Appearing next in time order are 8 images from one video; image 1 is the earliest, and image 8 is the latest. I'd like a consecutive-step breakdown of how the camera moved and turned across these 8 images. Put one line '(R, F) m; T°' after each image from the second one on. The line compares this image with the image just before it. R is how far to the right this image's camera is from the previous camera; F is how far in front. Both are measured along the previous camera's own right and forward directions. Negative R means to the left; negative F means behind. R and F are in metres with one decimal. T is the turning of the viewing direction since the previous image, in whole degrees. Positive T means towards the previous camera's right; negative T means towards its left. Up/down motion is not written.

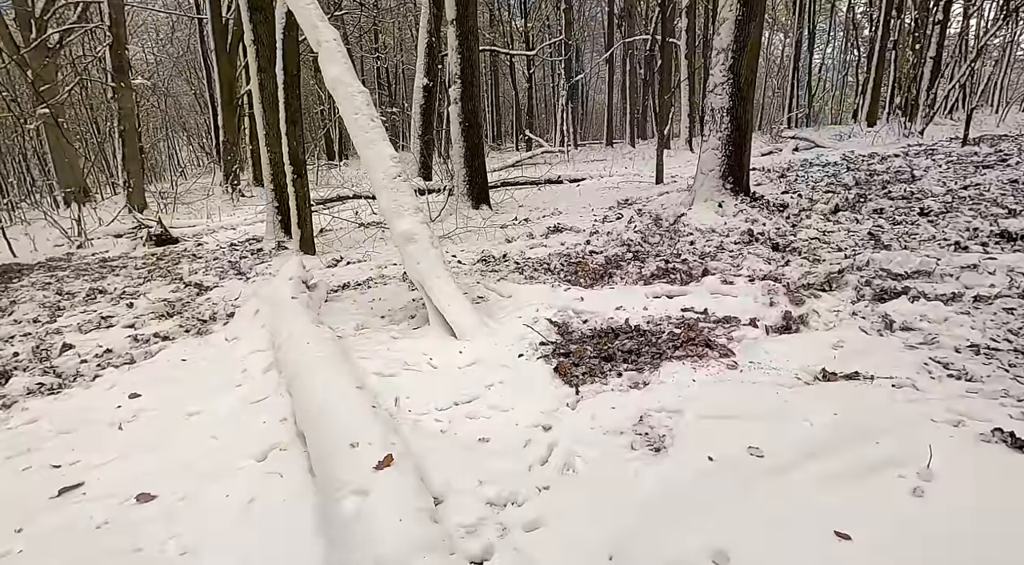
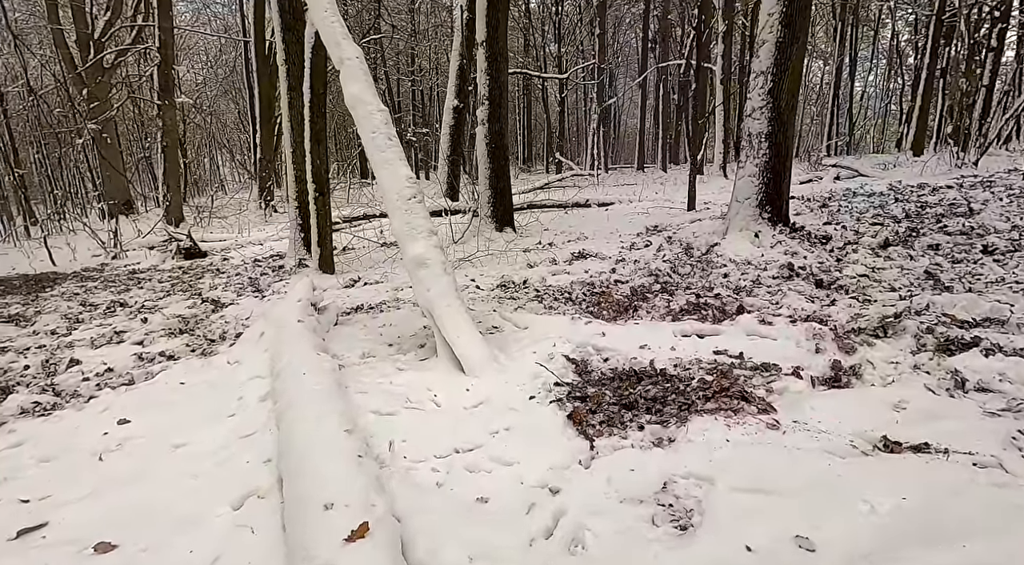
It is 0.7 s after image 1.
(+0.1, +0.5) m; -2°
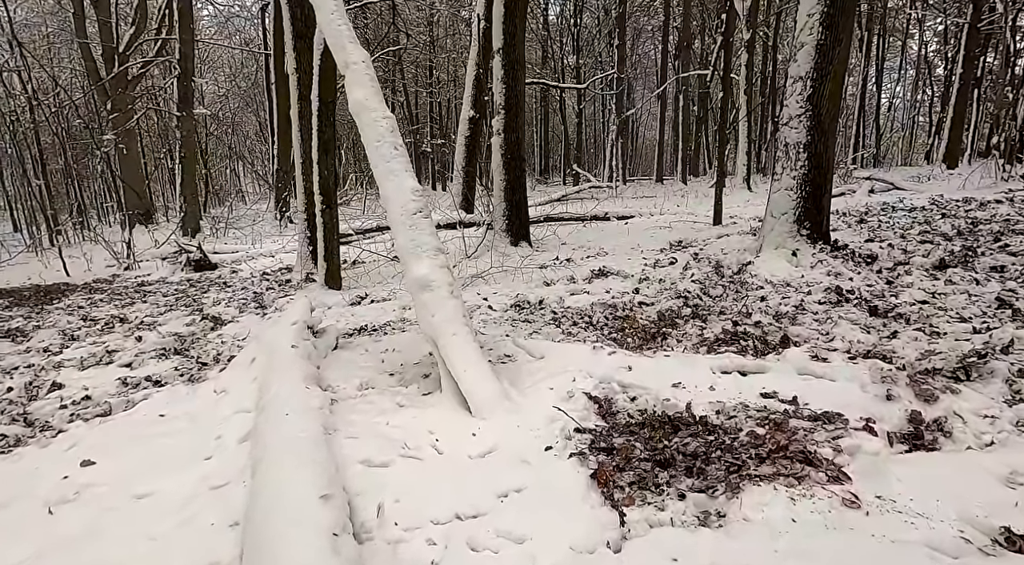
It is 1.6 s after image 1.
(0.0, +0.6) m; -1°
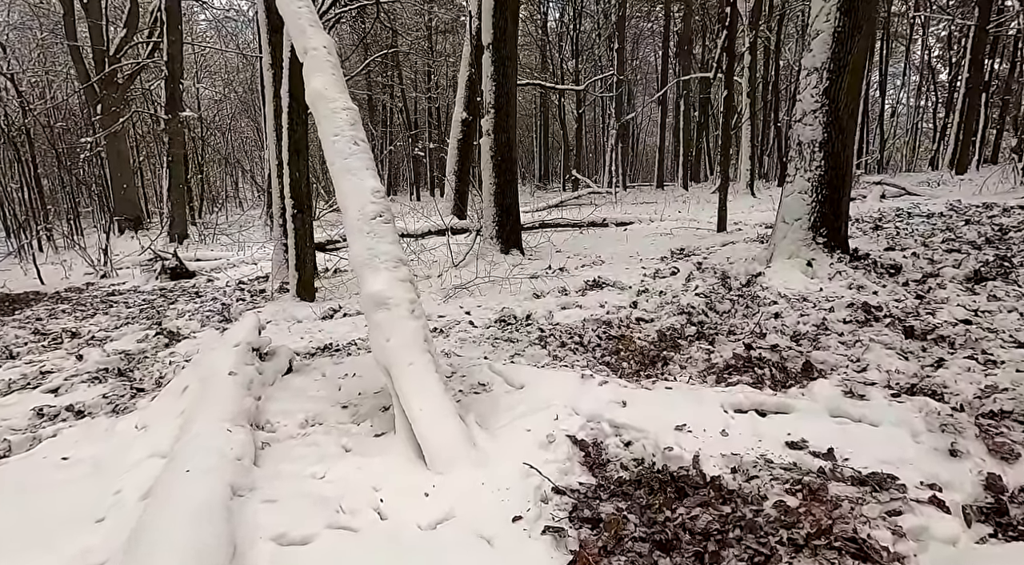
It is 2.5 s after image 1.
(+0.2, +0.8) m; 0°
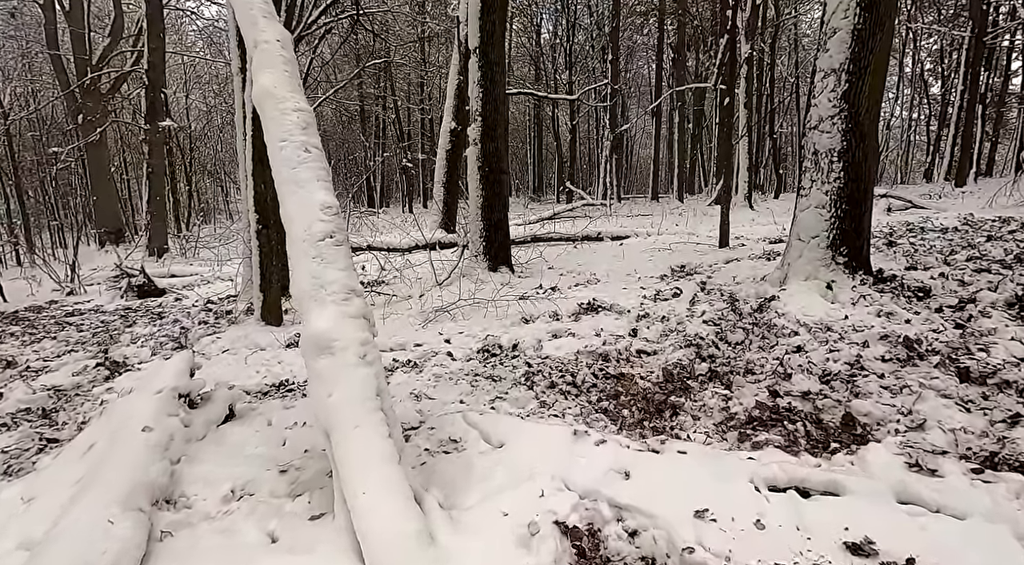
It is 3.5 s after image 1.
(+0.1, +0.8) m; +1°
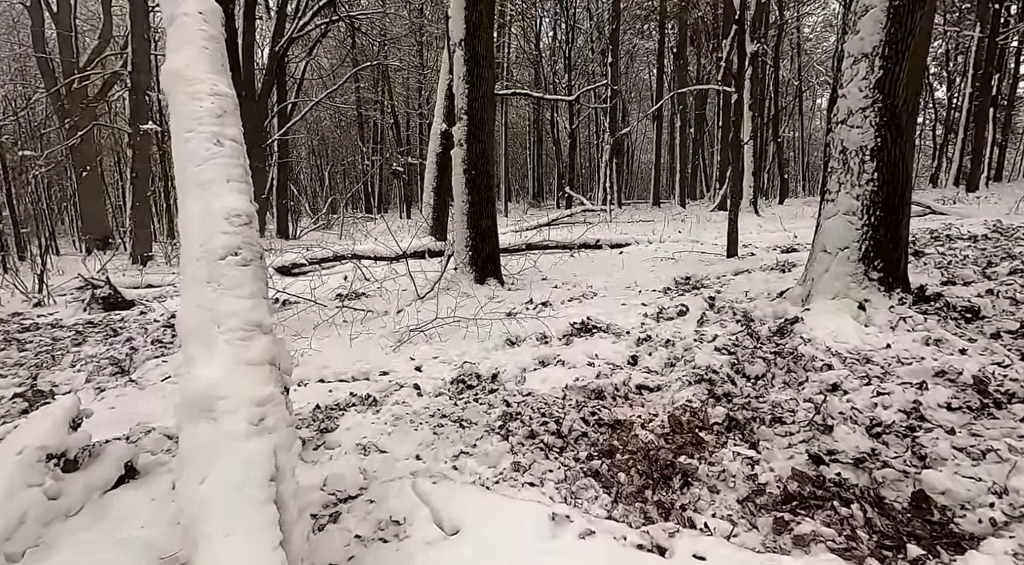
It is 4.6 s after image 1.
(+0.2, +0.9) m; 0°
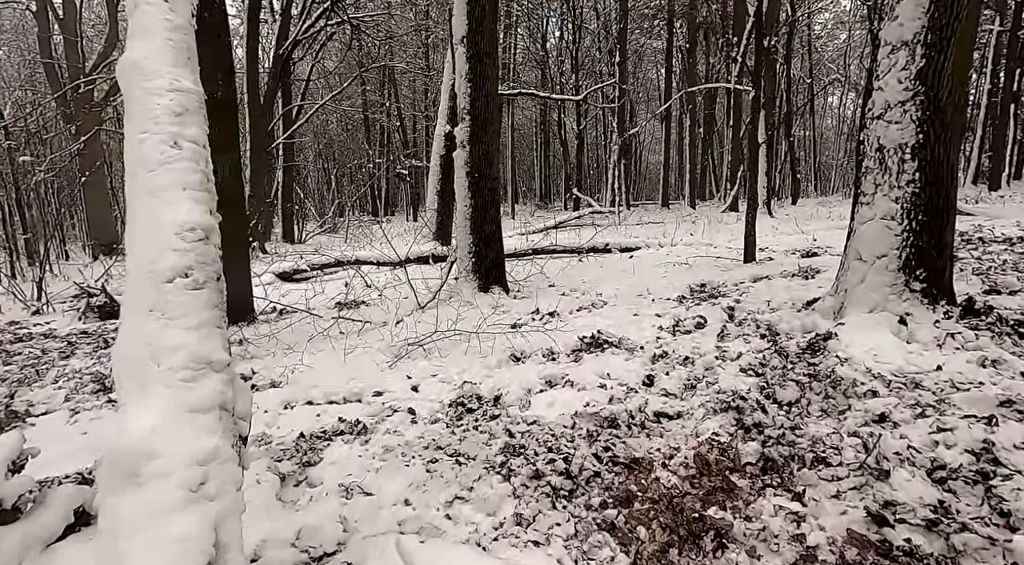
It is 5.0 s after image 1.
(0.0, +0.5) m; -1°
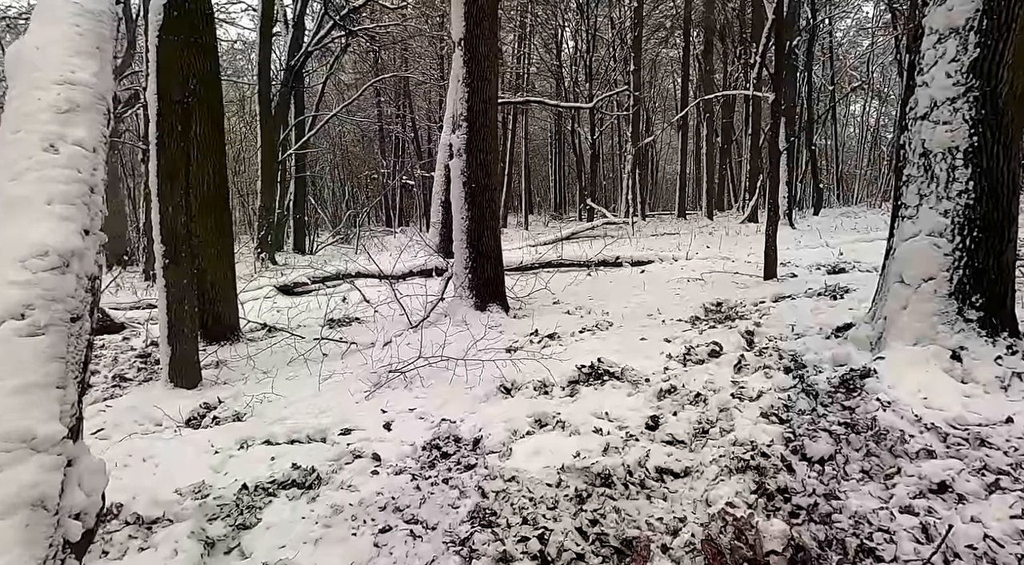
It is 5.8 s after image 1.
(+0.2, +0.7) m; -1°
